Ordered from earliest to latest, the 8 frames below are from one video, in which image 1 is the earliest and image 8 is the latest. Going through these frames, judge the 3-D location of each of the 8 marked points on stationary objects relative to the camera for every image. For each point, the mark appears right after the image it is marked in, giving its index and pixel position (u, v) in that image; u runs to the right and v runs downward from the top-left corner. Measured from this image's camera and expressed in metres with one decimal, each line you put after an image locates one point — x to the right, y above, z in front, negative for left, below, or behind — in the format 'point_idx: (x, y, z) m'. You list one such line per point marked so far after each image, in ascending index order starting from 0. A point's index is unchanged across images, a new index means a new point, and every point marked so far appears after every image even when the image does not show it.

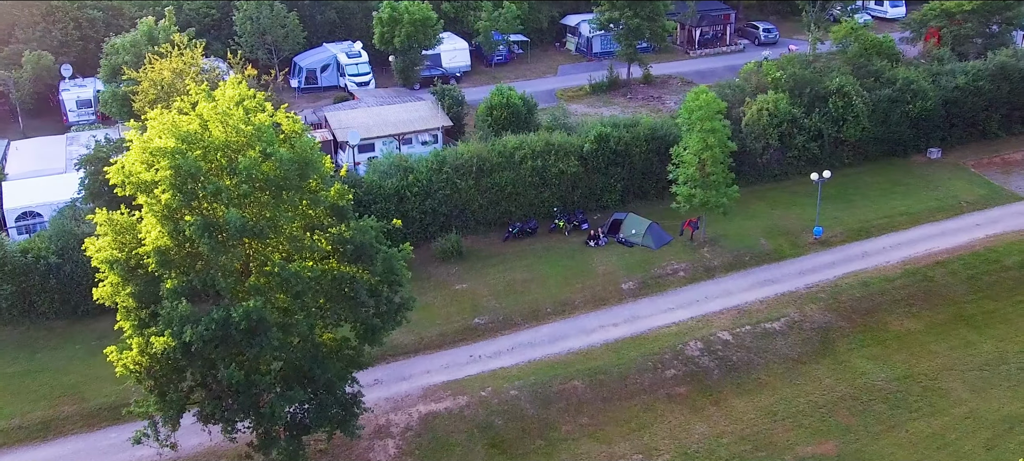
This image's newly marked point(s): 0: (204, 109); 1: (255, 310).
0: (-4.3, +1.7, +19.9) m
1: (-3.4, -1.1, +18.9) m
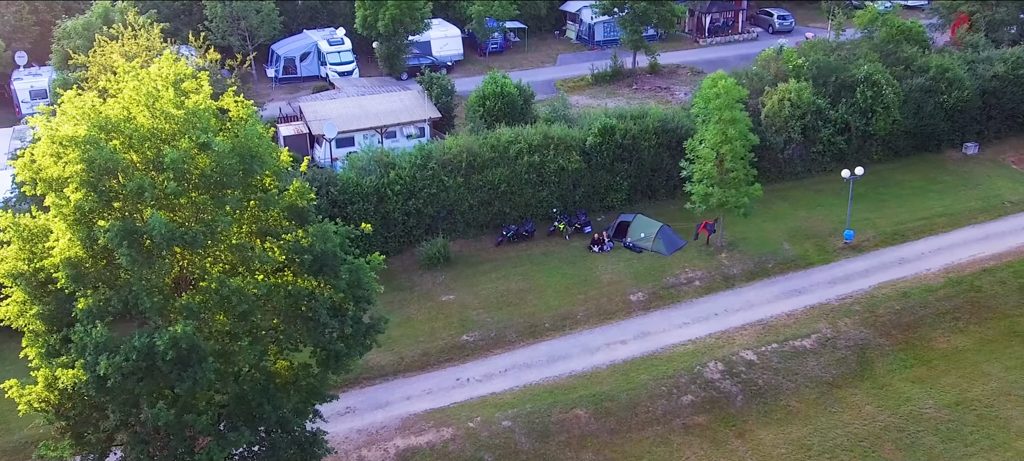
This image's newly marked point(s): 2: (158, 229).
0: (-4.4, +1.6, +16.4) m
1: (-3.5, -1.1, +15.4) m
2: (-3.7, 0.0, +15.1) m
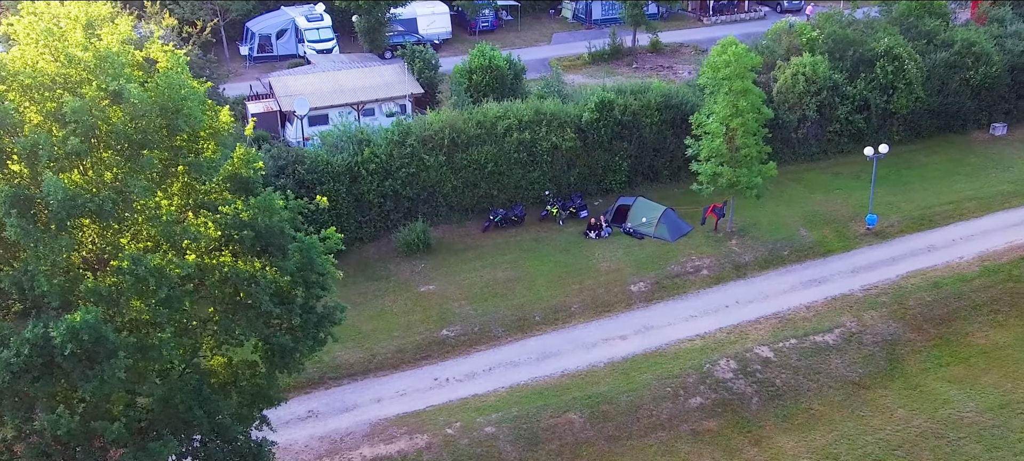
0: (-4.6, +1.9, +13.6) m
1: (-3.7, -0.8, +12.6) m
2: (-3.9, +0.3, +12.3) m
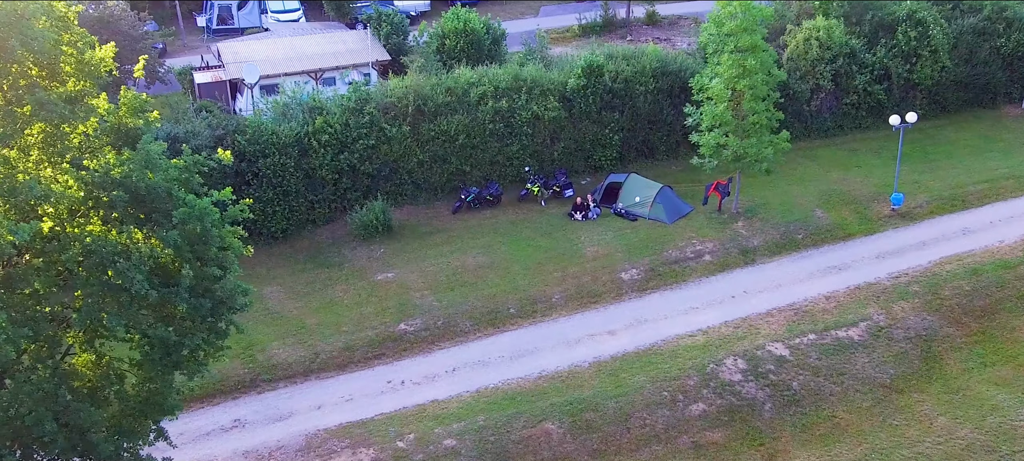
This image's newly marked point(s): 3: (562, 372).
0: (-5.0, +2.2, +10.3) m
1: (-4.1, -0.5, +9.3) m
2: (-4.3, +0.6, +9.0) m
3: (+0.6, -1.8, +17.9) m
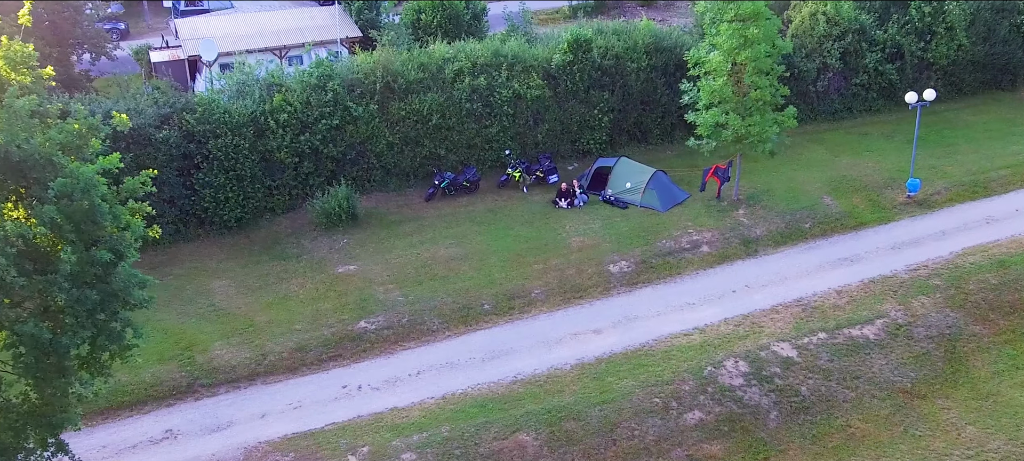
0: (-5.3, +2.4, +8.2) m
1: (-4.4, -0.4, +7.2) m
2: (-4.6, +0.8, +6.9) m
3: (+0.3, -1.6, +15.8) m
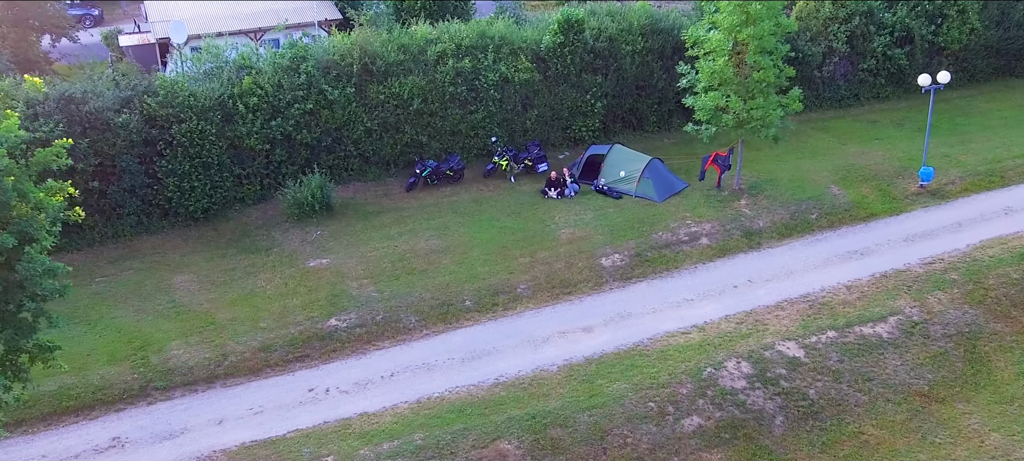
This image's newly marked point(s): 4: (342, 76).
0: (-5.5, +2.5, +6.9) m
1: (-4.6, -0.2, +5.9) m
2: (-4.8, +0.9, +5.6) m
3: (+0.1, -1.5, +14.5) m
4: (-2.3, +2.1, +19.8) m
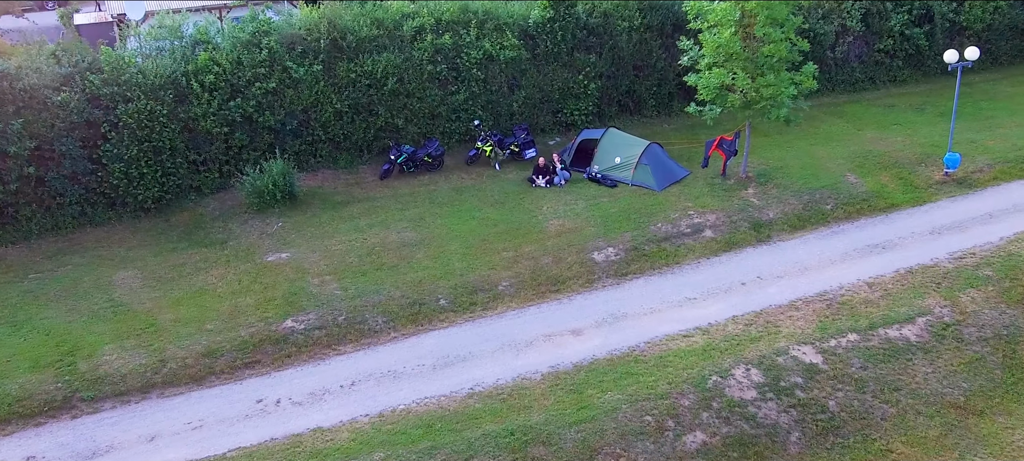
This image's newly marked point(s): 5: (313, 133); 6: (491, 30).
0: (-5.7, +2.6, +5.1) m
1: (-4.8, -0.1, +4.1) m
2: (-5.0, +1.0, +3.8) m
3: (-0.1, -1.4, +12.7) m
4: (-2.5, +2.2, +18.0) m
5: (-2.5, +1.2, +18.4) m
6: (-0.3, +2.7, +19.1) m
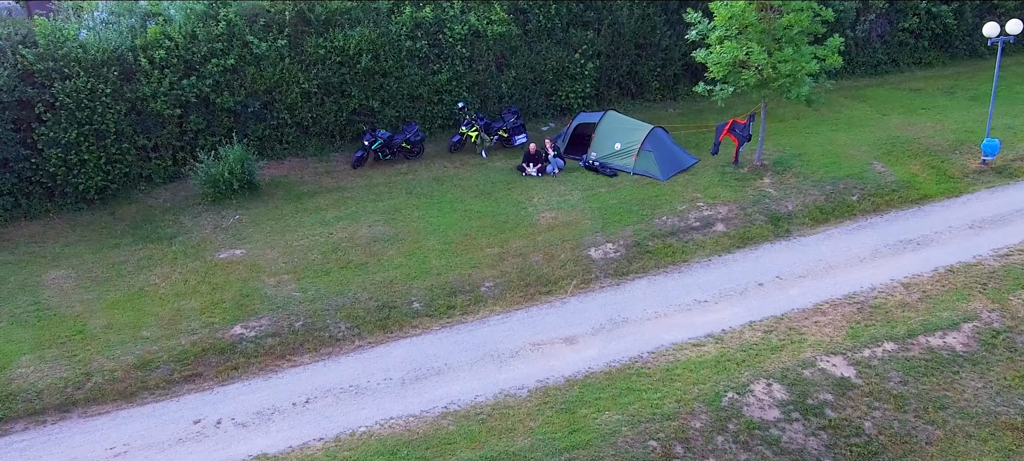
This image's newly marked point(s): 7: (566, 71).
0: (-5.8, +2.7, +3.2) m
1: (-5.0, -0.1, +2.2) m
2: (-5.2, +1.1, +1.9) m
3: (-0.2, -1.3, +10.8) m
4: (-2.7, +2.3, +16.1) m
5: (-2.6, +1.3, +16.5) m
6: (-0.4, +2.7, +17.3) m
7: (+0.7, +2.0, +18.3) m
